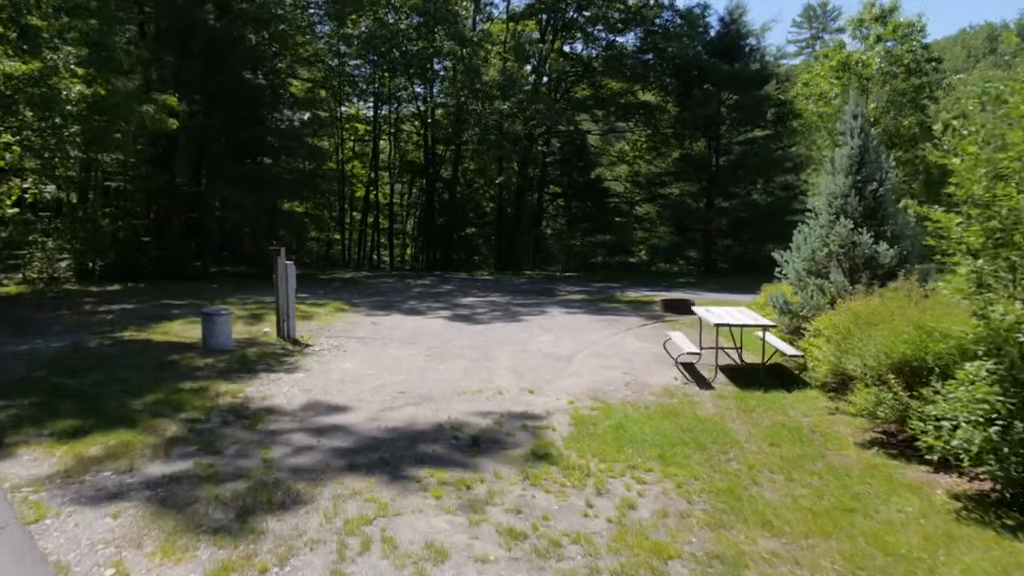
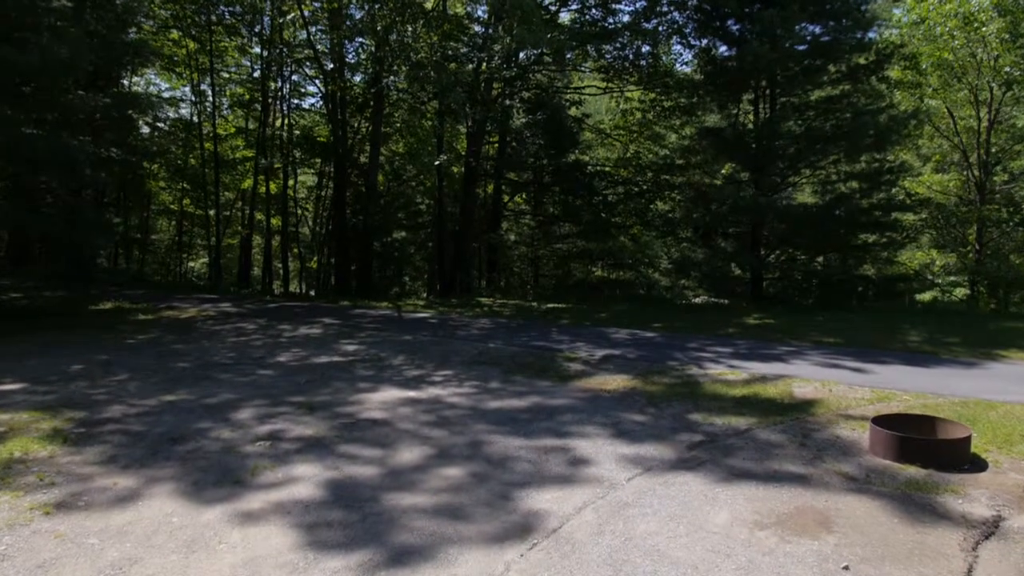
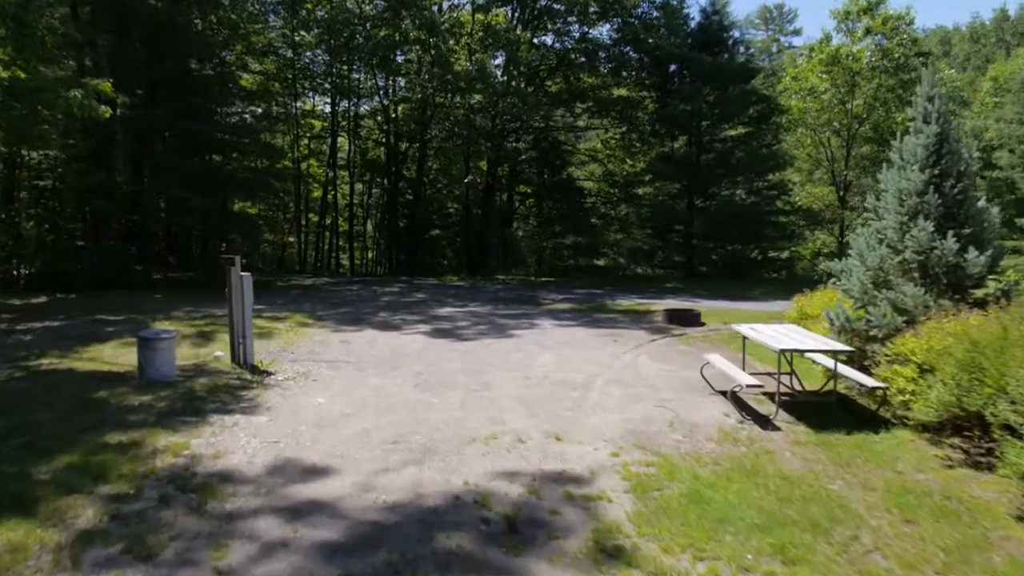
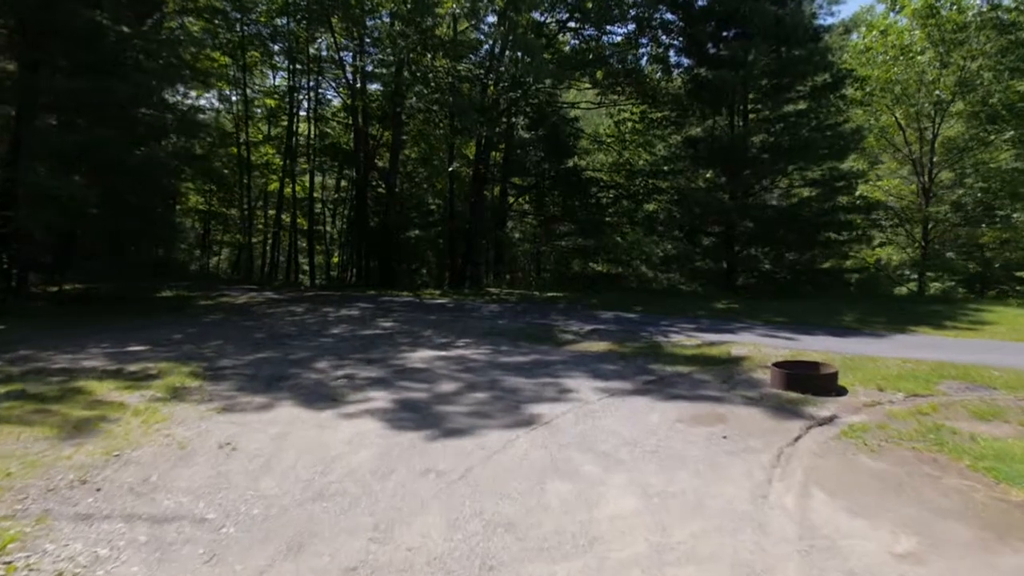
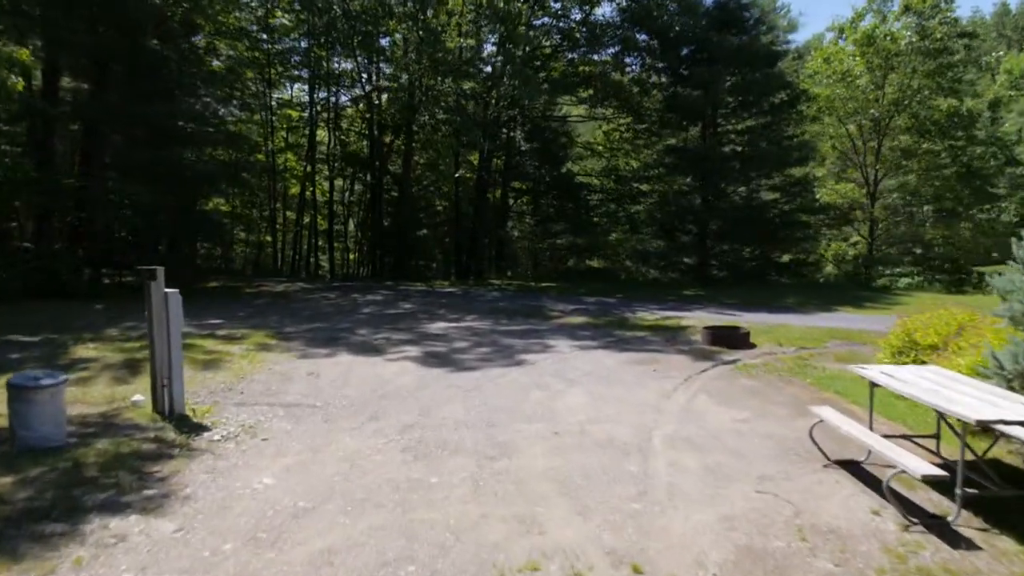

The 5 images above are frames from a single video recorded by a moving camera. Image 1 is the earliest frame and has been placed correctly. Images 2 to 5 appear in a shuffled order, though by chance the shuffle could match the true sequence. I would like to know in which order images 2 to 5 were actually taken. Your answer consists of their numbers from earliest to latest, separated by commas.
3, 5, 4, 2
